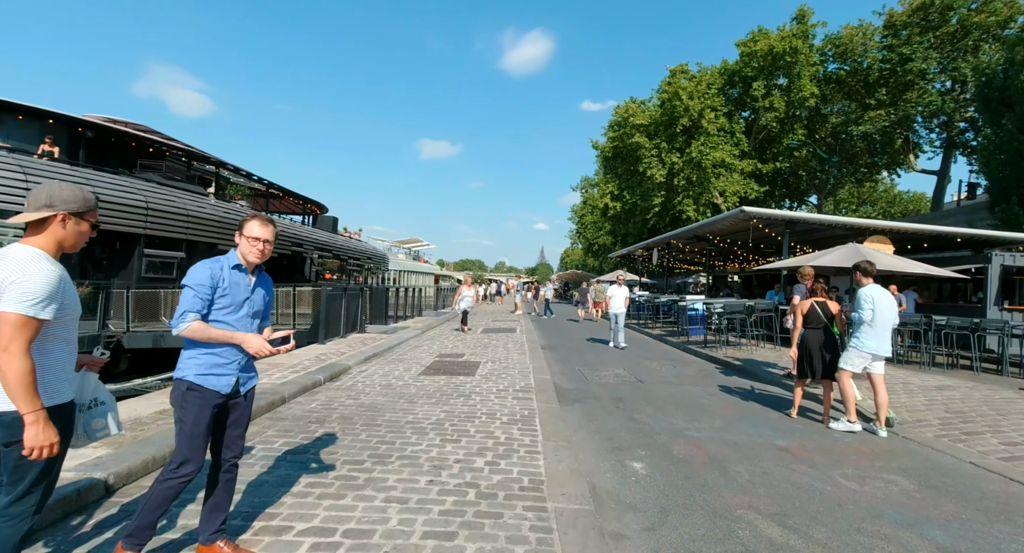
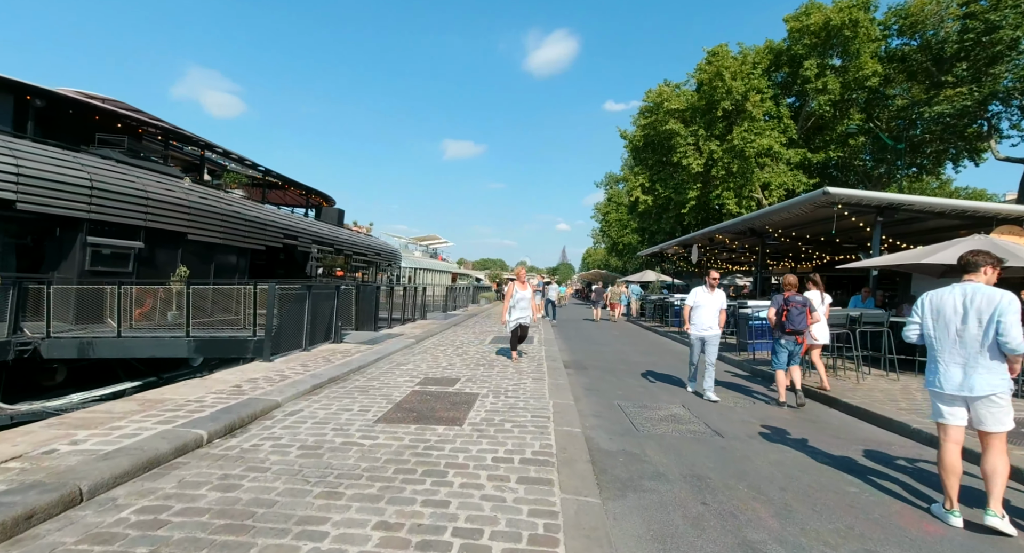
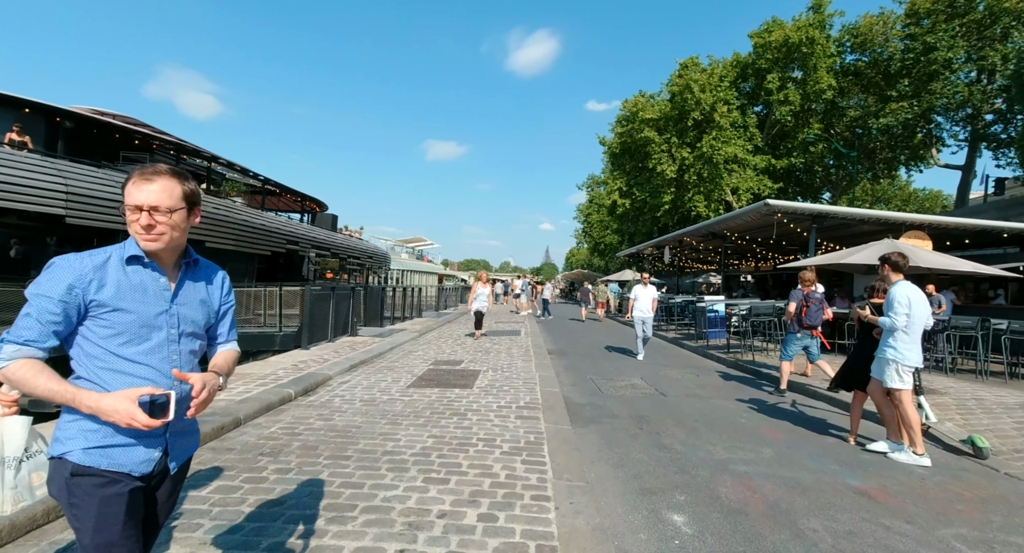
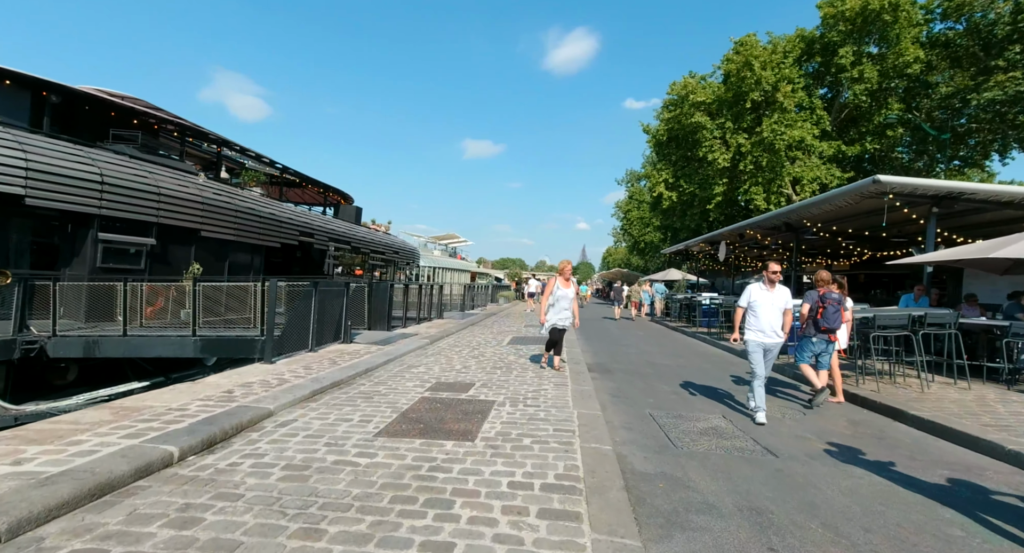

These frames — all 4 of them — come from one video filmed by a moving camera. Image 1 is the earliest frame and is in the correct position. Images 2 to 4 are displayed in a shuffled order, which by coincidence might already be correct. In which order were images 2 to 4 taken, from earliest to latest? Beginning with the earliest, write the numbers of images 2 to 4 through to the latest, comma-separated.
3, 2, 4
